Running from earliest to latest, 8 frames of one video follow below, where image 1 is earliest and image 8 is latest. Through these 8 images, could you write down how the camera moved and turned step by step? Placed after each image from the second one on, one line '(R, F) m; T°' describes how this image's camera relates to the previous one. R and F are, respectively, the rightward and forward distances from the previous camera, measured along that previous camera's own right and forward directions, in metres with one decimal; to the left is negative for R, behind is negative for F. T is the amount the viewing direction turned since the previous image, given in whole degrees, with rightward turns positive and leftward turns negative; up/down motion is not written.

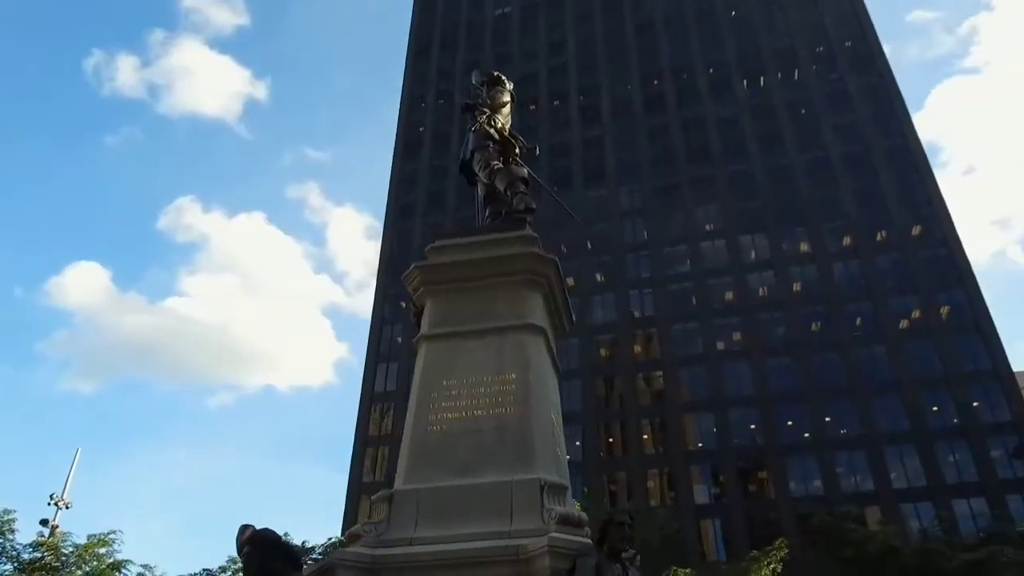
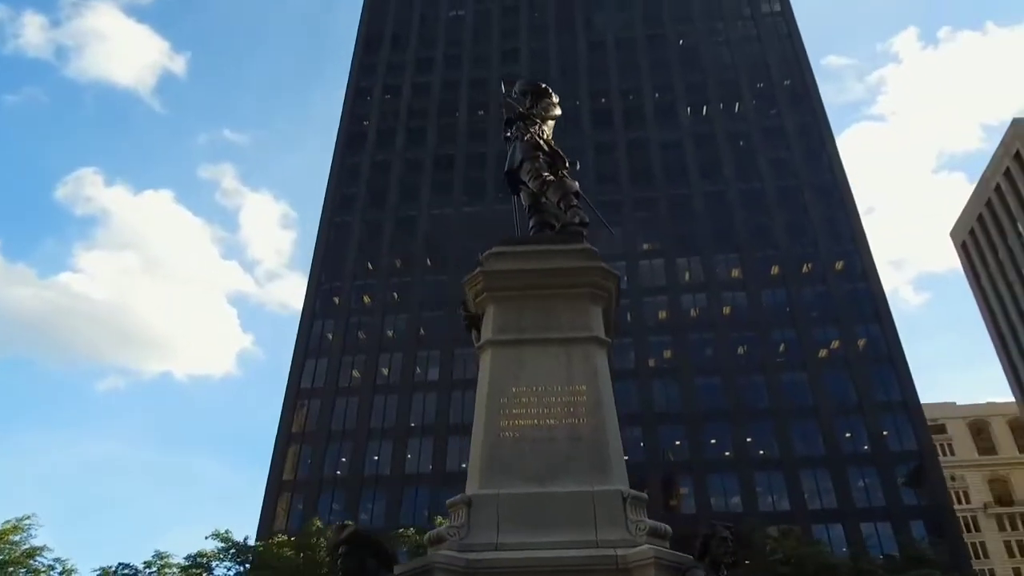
(-1.1, 0.0) m; +6°
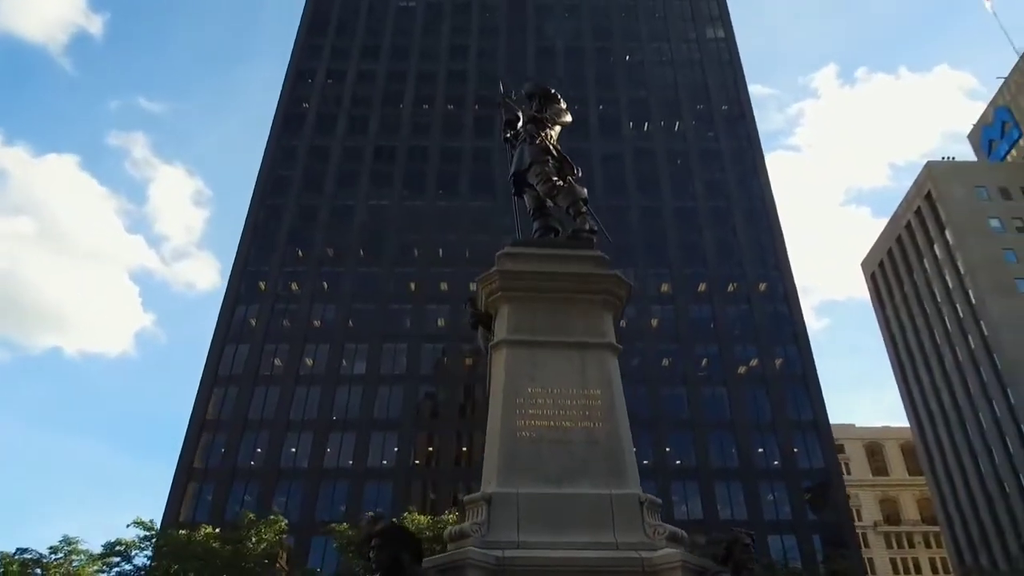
(-0.7, 0.0) m; +6°
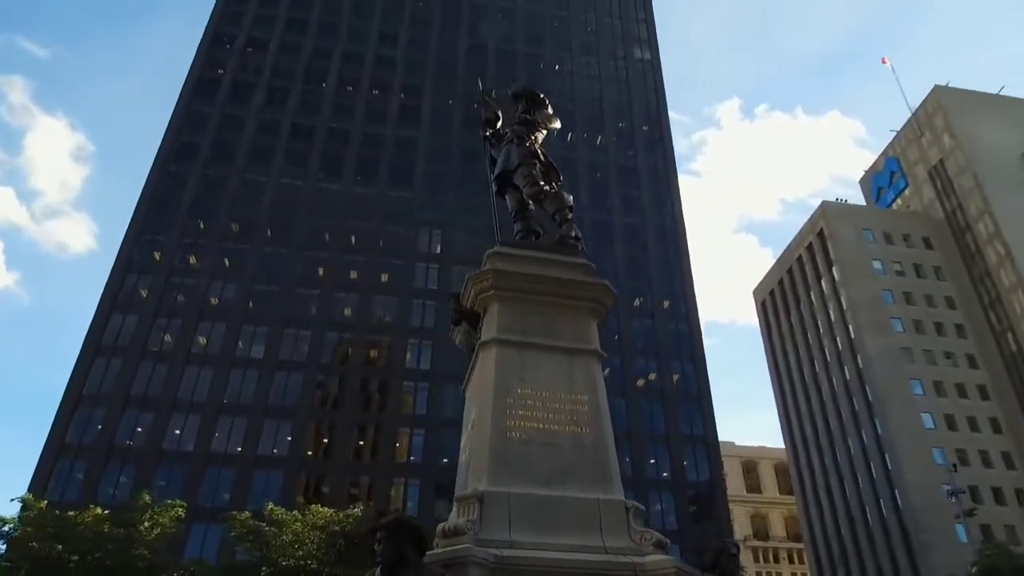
(-0.7, 0.0) m; +7°
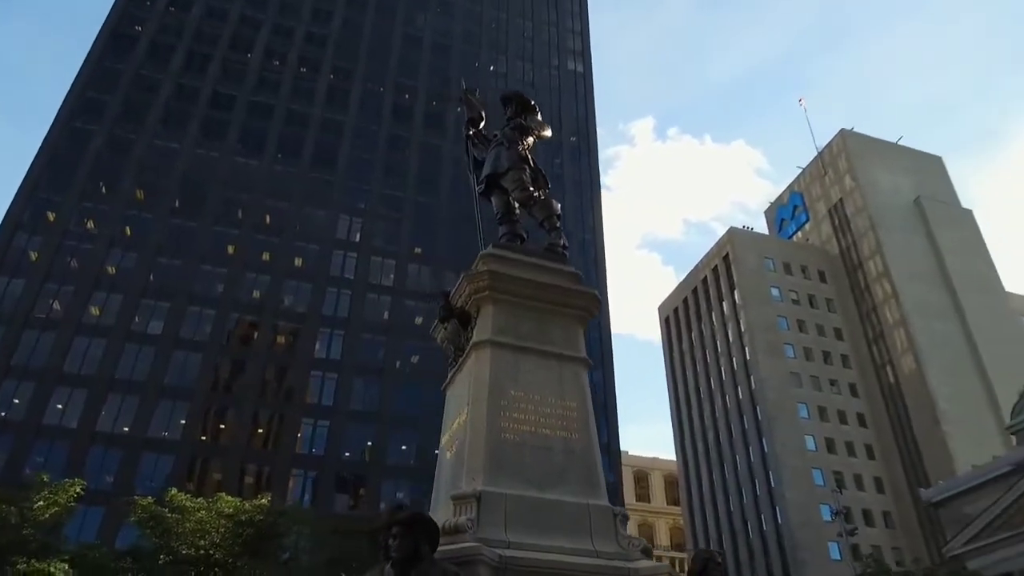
(-0.7, 0.0) m; +7°
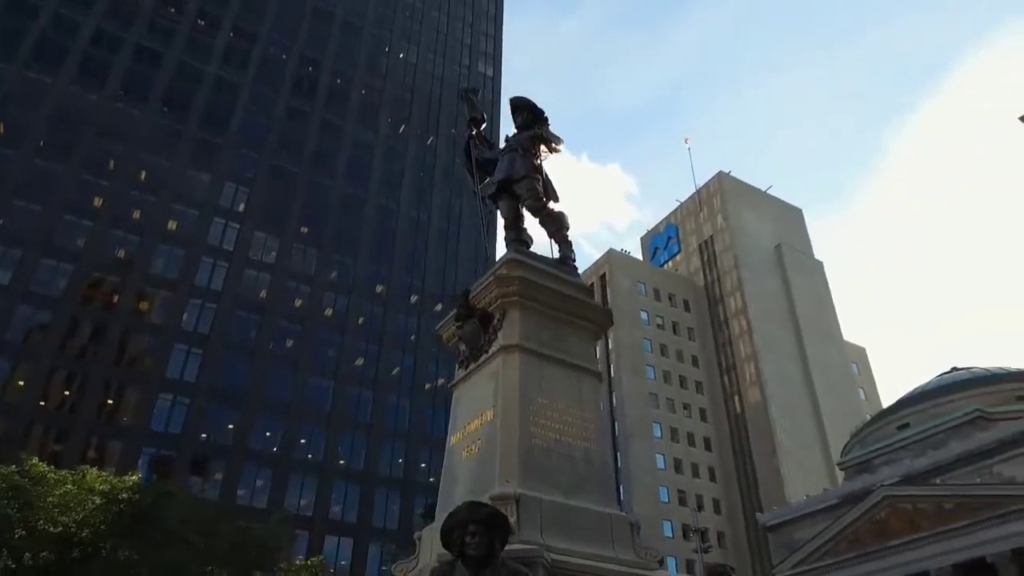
(-1.3, 0.0) m; +10°
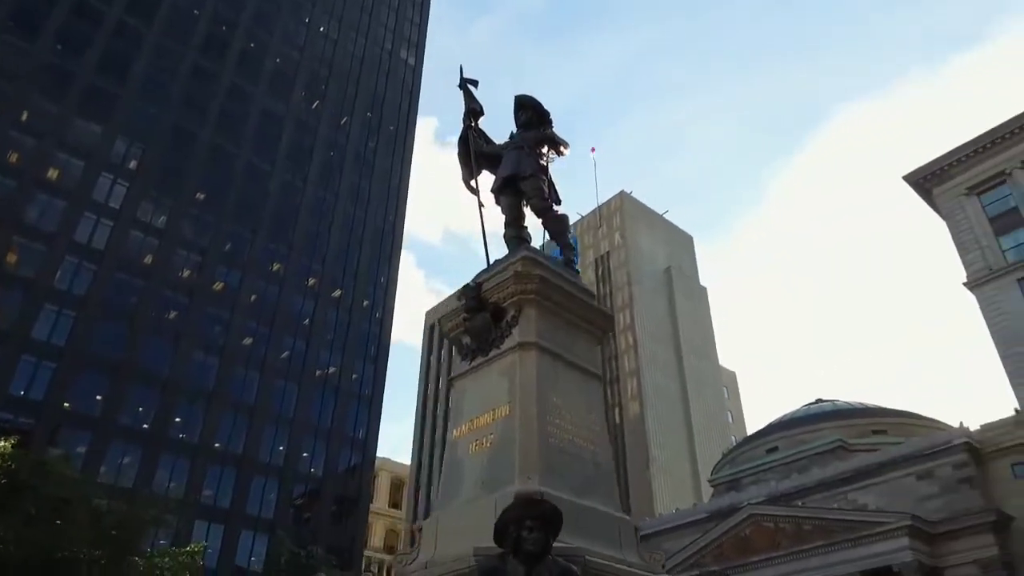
(-1.1, +0.1) m; +8°
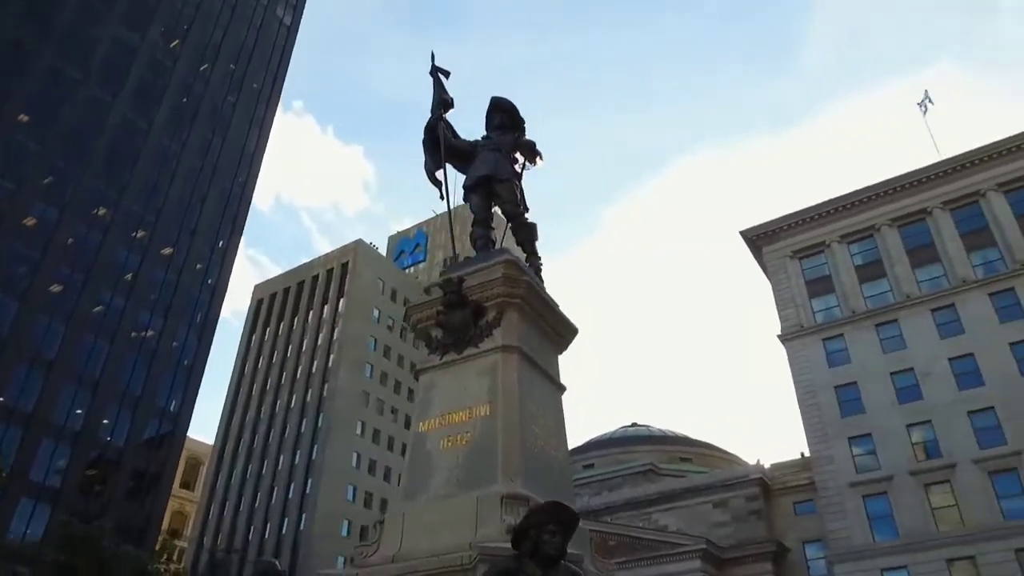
(-1.3, +0.1) m; +13°
